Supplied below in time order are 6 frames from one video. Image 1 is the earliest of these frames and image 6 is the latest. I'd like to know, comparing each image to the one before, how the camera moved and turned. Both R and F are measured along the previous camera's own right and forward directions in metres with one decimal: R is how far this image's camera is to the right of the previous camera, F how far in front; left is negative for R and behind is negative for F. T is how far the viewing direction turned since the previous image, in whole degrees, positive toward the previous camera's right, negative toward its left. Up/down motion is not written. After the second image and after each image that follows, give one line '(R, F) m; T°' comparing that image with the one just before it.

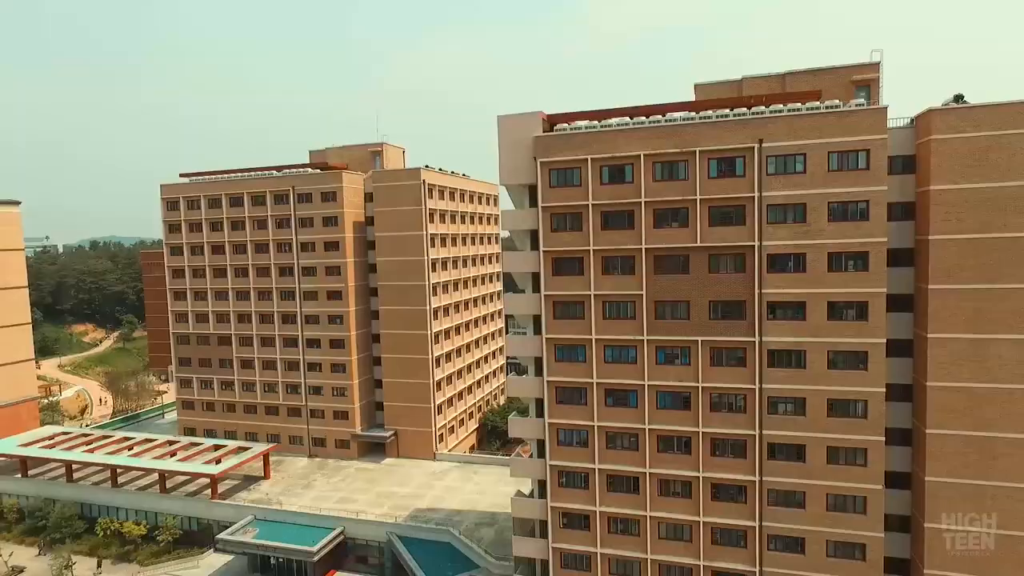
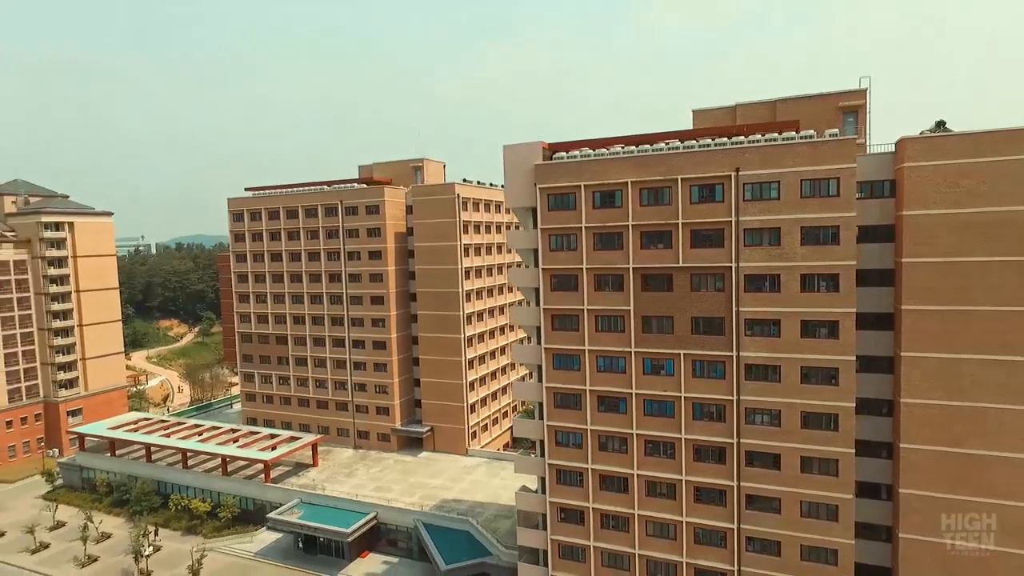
(+2.4, -2.1) m; -6°
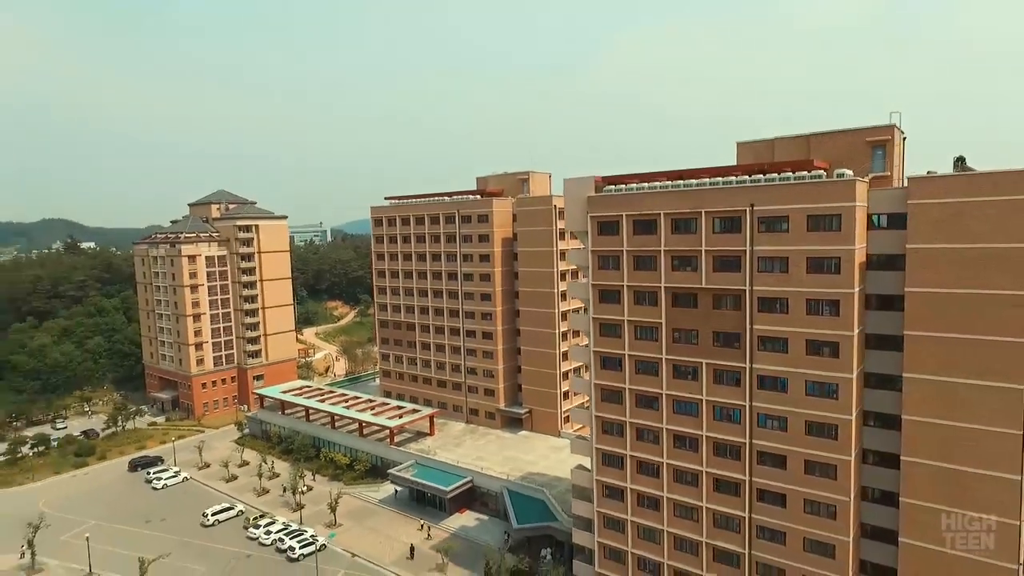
(+4.3, -4.4) m; -14°
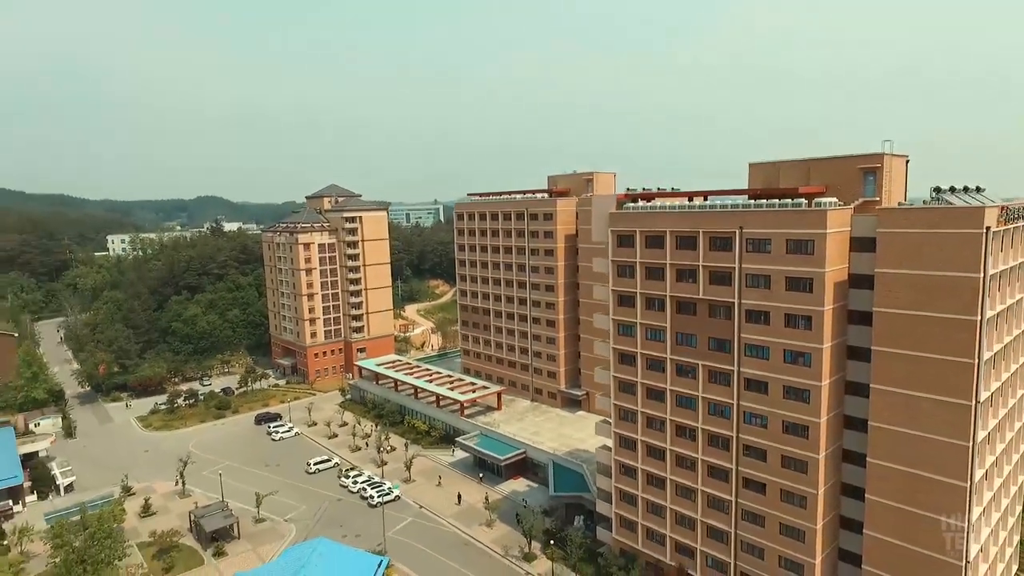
(+4.3, -4.3) m; -10°
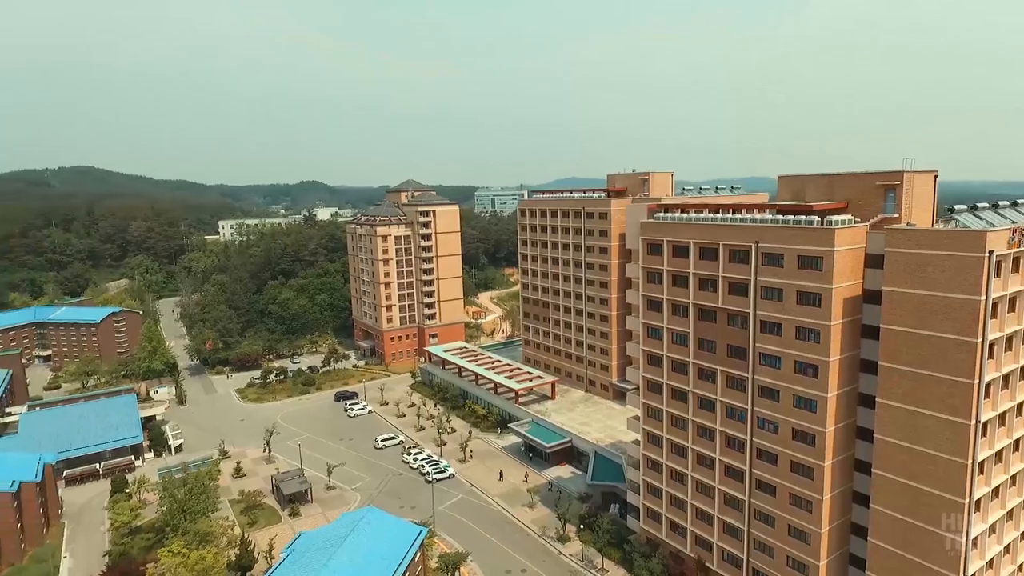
(+2.8, -2.5) m; -8°
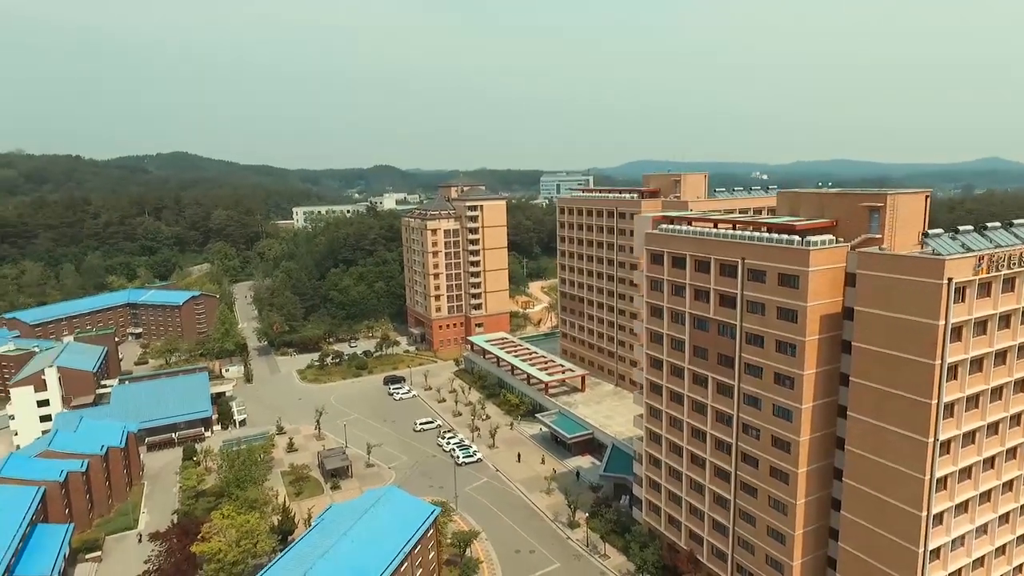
(+3.4, -2.5) m; -6°
